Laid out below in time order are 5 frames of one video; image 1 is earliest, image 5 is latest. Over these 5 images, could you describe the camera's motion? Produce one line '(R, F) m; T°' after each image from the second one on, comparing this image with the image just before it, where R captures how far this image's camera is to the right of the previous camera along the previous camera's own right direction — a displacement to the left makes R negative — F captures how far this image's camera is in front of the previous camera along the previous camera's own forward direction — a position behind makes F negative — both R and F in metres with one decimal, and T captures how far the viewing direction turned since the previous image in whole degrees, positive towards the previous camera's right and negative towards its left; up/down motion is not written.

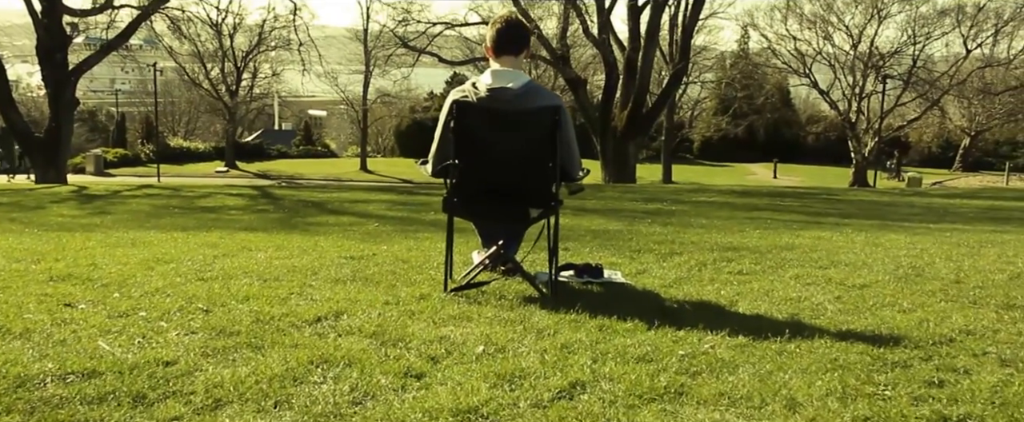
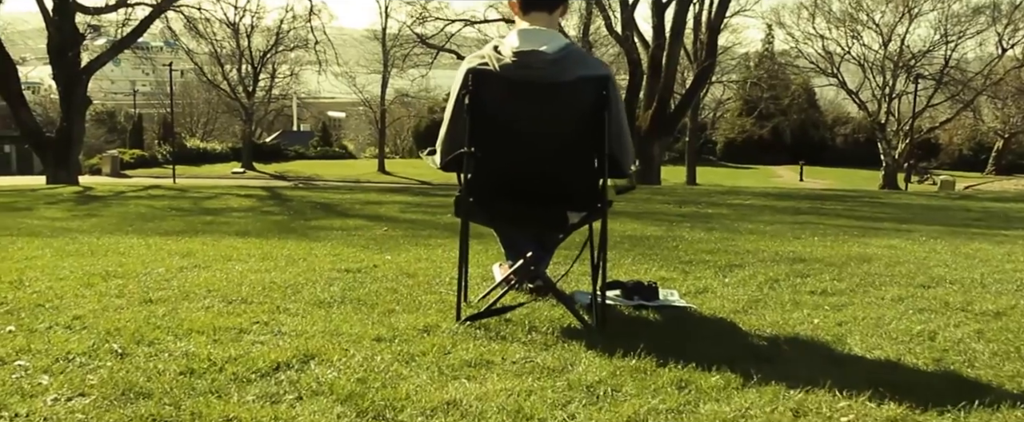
(-0.1, +1.4) m; -1°
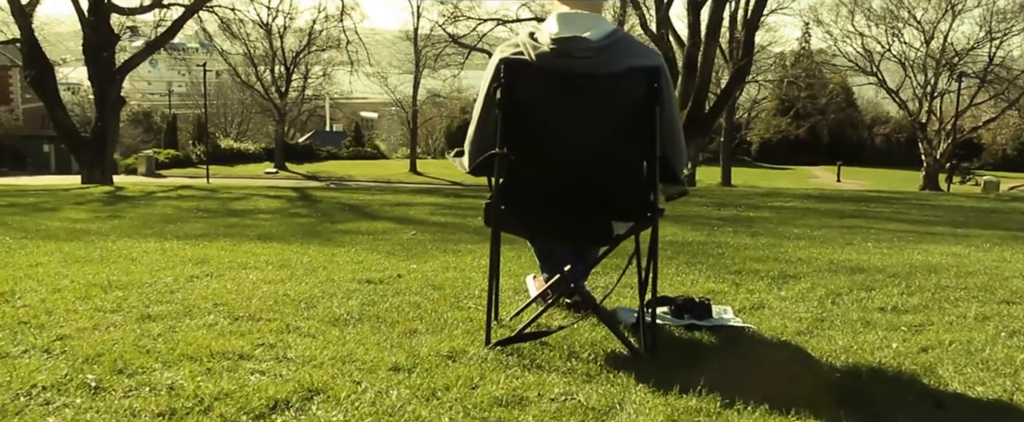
(0.0, +0.5) m; -2°
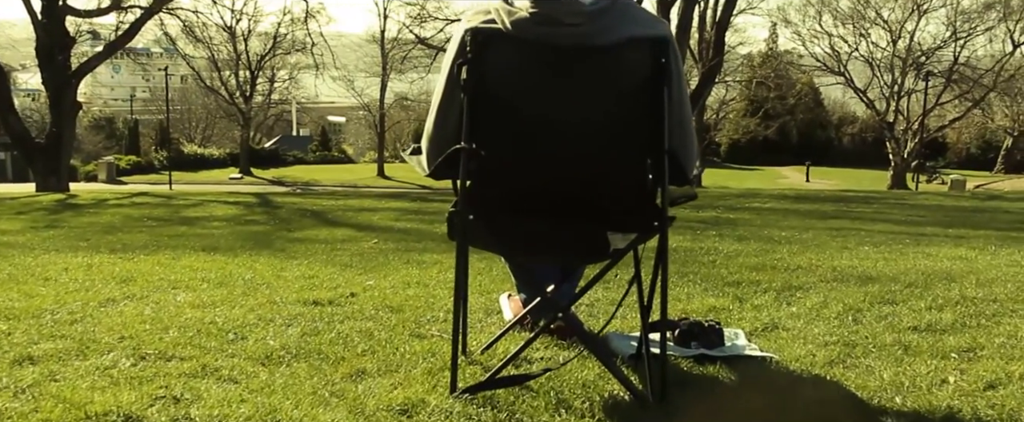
(0.0, +0.8) m; +2°
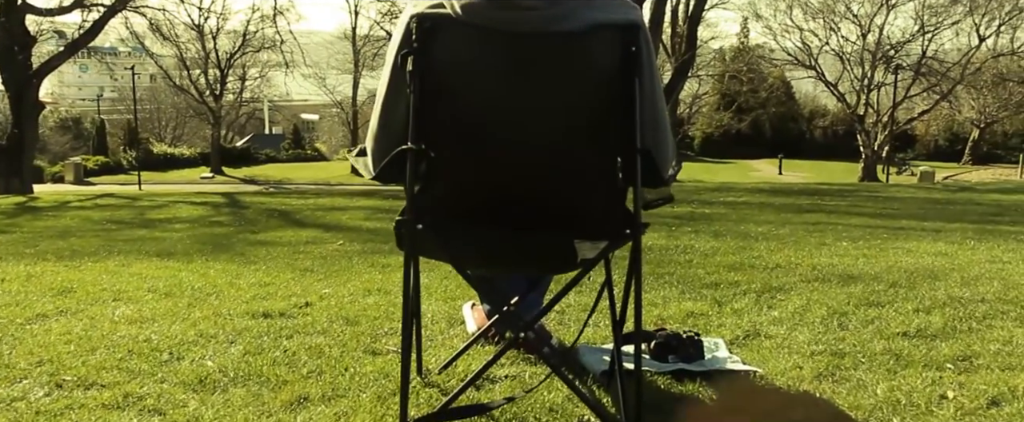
(+0.1, +0.3) m; +1°
